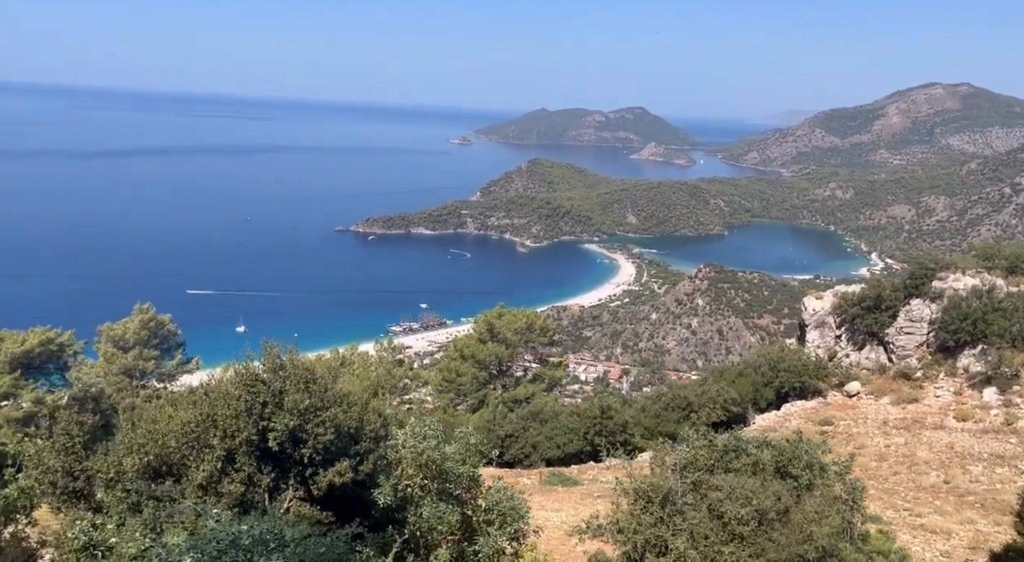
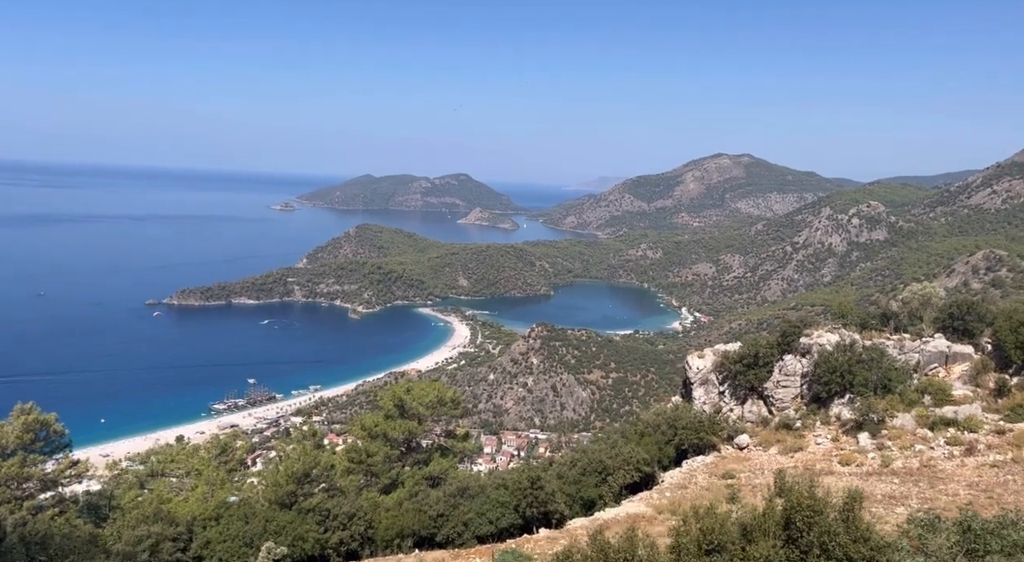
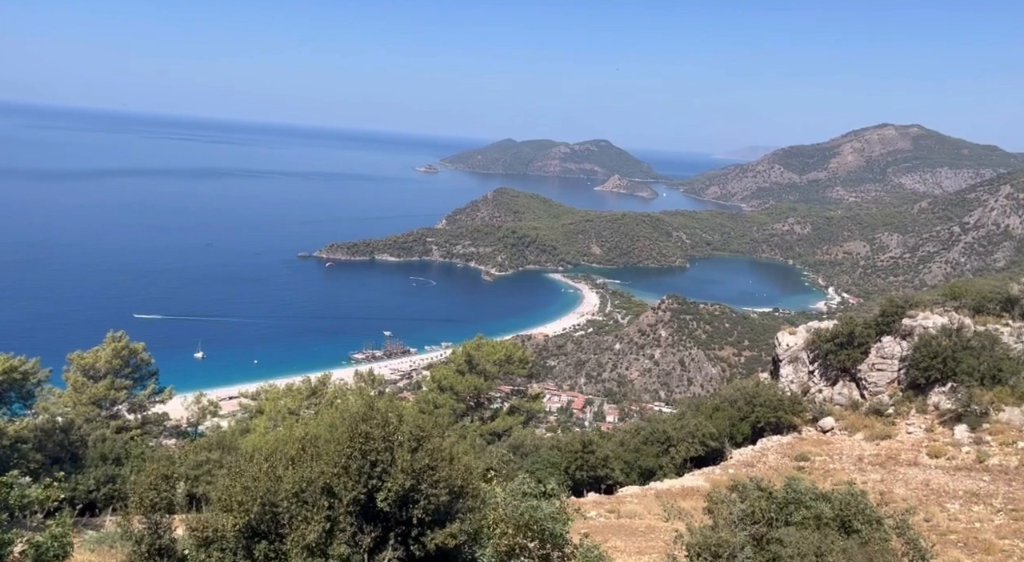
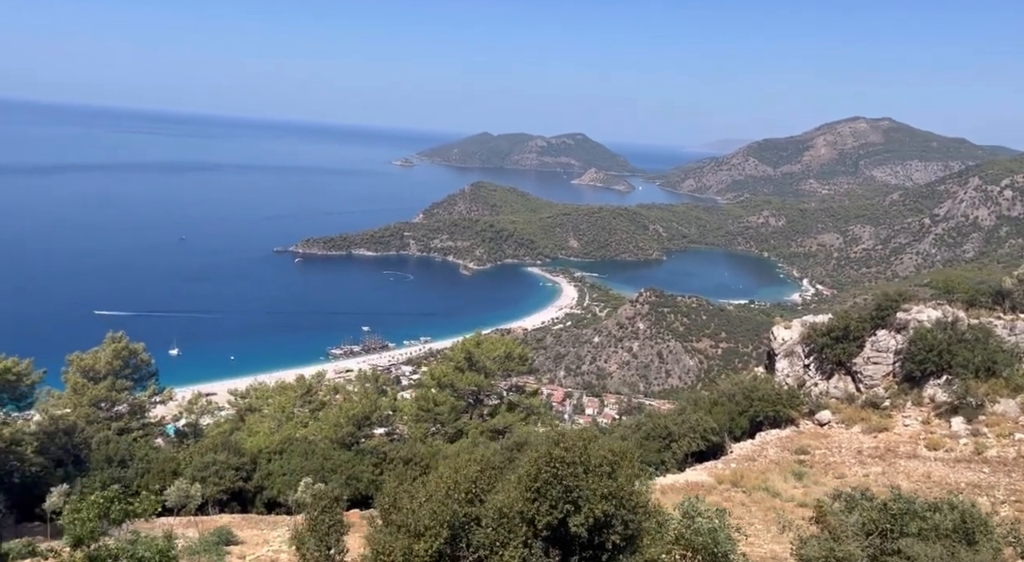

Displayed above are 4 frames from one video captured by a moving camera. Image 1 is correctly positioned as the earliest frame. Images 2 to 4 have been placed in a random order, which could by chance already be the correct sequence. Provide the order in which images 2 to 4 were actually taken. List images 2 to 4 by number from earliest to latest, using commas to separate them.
3, 4, 2
